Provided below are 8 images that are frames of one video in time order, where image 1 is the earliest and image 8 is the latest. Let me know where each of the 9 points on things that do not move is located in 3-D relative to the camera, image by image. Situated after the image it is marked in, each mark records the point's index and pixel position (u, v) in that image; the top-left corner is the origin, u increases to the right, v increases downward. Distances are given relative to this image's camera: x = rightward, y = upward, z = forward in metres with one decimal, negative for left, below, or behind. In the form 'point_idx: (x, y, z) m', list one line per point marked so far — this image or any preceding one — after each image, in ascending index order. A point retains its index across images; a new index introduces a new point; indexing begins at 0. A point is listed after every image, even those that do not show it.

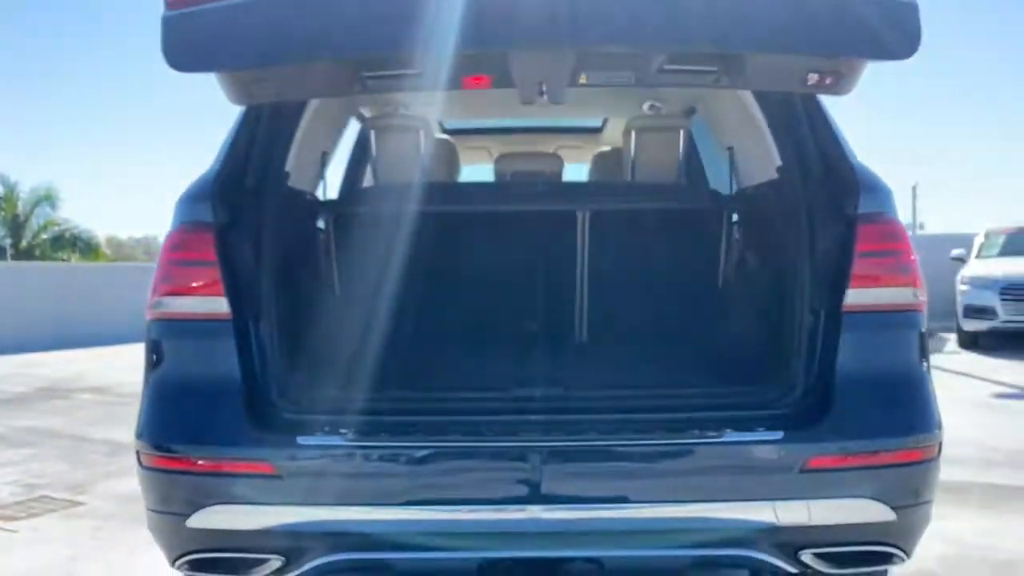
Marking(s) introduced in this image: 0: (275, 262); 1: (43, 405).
0: (-0.6, +0.1, +2.5) m
1: (-4.4, -1.1, +8.7) m
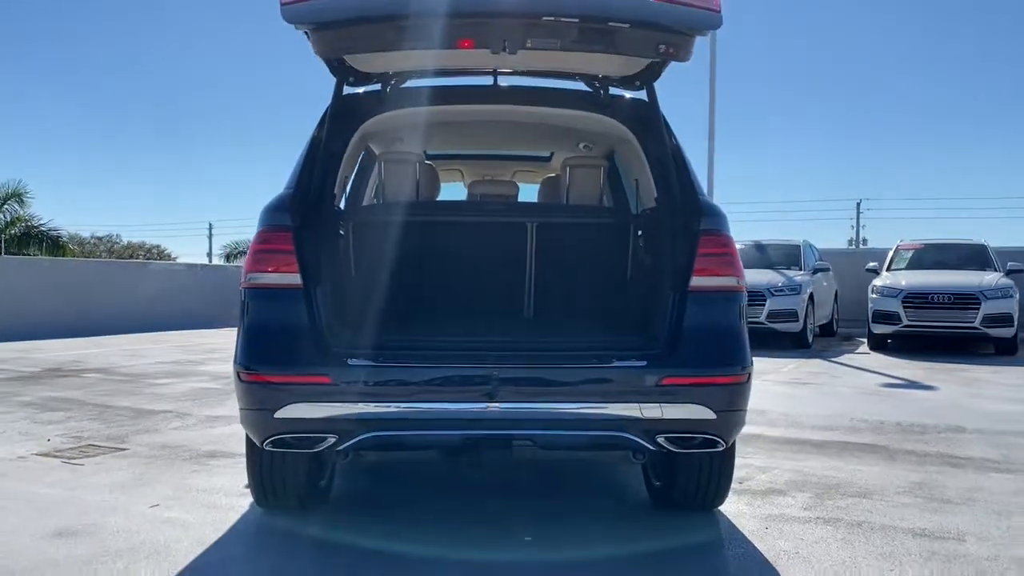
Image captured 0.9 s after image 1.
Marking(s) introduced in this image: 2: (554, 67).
0: (-0.8, +0.1, +3.8) m
1: (-4.8, -1.0, +9.8) m
2: (+0.2, +1.1, +4.4) m
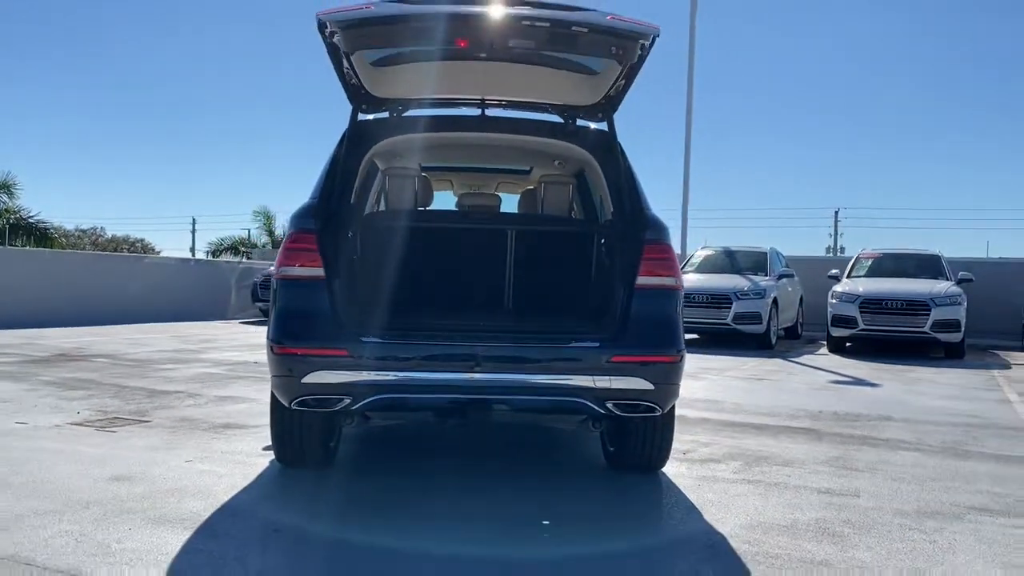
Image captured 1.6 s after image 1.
0: (-0.8, +0.2, +4.6) m
1: (-5.1, -0.9, +10.6) m
2: (+0.1, +1.1, +5.2) m
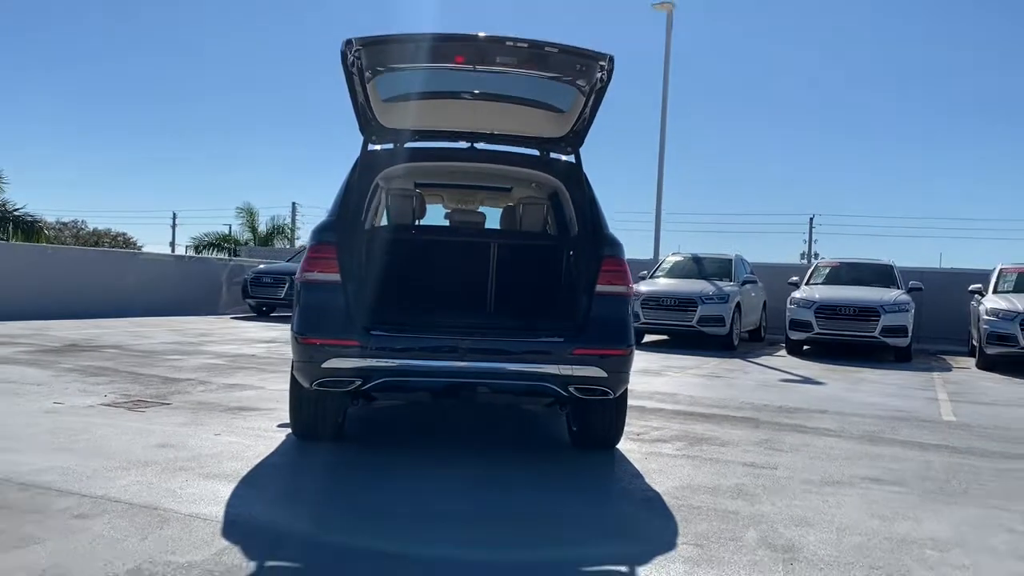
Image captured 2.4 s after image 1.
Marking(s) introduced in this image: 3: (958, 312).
0: (-1.0, +0.2, +5.6) m
1: (-5.3, -0.8, +11.5) m
2: (0.0, +1.1, +6.2) m
3: (+9.3, -0.5, +19.2) m
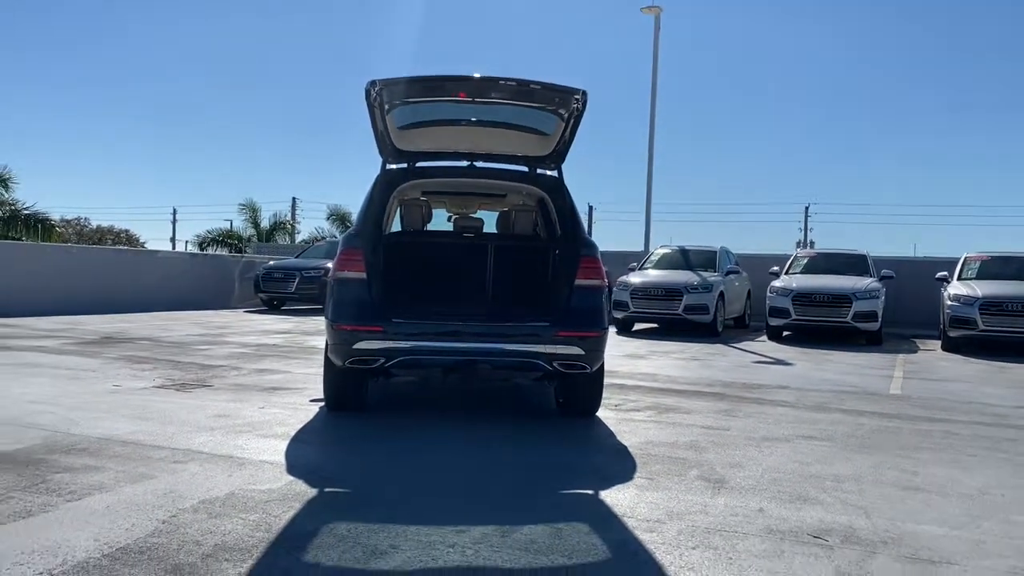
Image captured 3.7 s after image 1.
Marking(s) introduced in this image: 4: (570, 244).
0: (-1.0, +0.2, +6.8) m
1: (-5.4, -0.8, +12.7) m
2: (-0.1, +1.1, +7.4) m
3: (+9.2, -0.2, +20.4) m
4: (+0.4, +0.3, +6.9) m
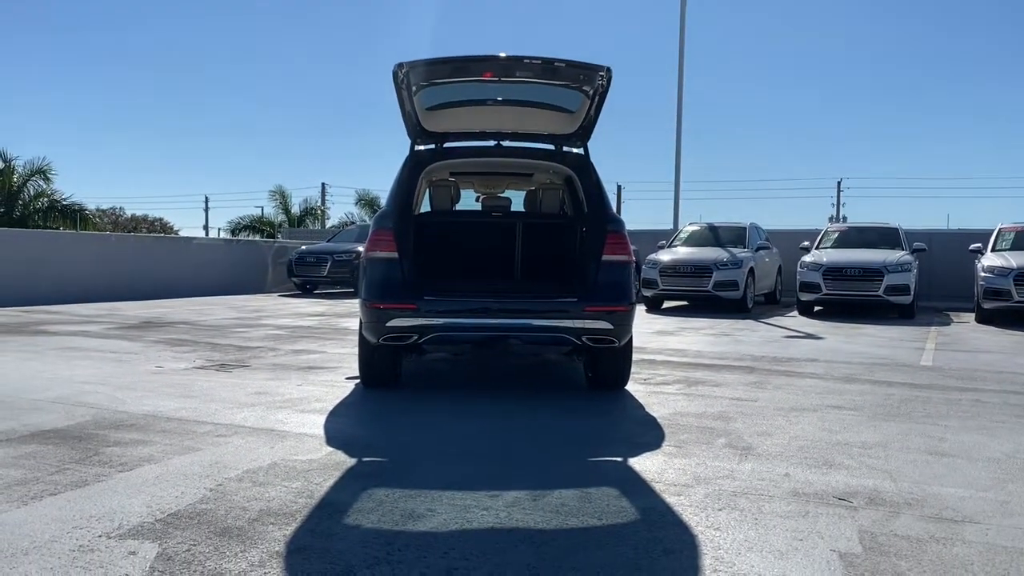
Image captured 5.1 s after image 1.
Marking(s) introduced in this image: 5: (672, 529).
0: (-0.8, +0.4, +7.0) m
1: (-4.9, -0.6, +13.0) m
2: (+0.1, +1.3, +7.5) m
3: (+9.9, +0.4, +20.2) m
4: (+0.6, +0.5, +7.0) m
5: (+0.7, -1.0, +3.8) m
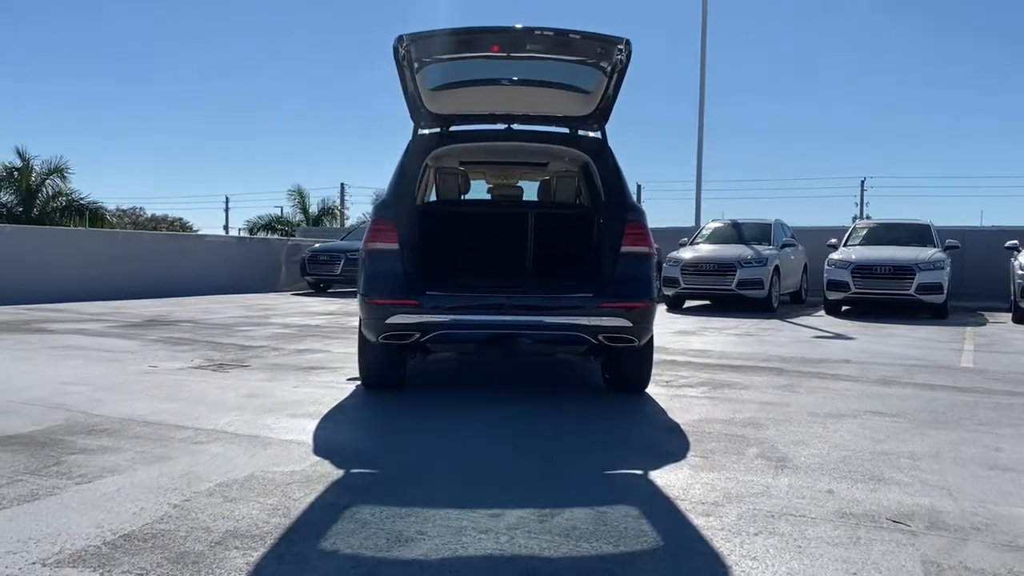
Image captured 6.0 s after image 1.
0: (-0.7, +0.4, +6.5) m
1: (-4.7, -0.5, +12.6) m
2: (+0.2, +1.4, +7.0) m
3: (+10.3, +0.4, +19.5) m
4: (+0.7, +0.6, +6.5) m
5: (+0.7, -0.9, +3.2) m
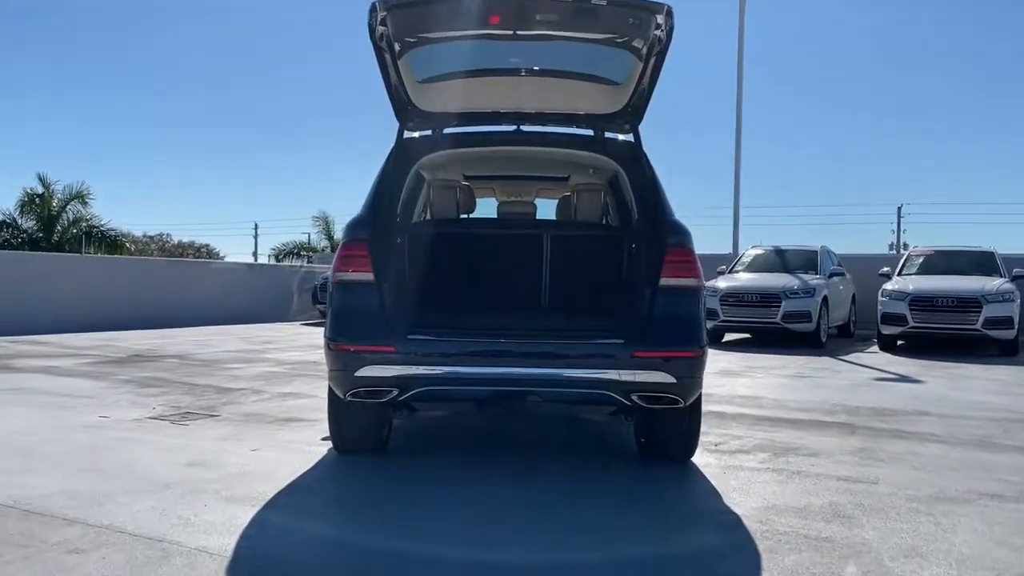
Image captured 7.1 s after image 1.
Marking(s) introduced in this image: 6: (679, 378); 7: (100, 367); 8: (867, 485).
0: (-0.7, +0.2, +5.1) m
1: (-4.5, -0.9, +11.3) m
2: (+0.3, +1.1, +5.6) m
3: (+10.7, -0.2, +17.7) m
4: (+0.8, +0.3, +5.1) m
5: (+0.6, -1.1, +1.8) m
6: (+0.9, -0.5, +4.8) m
7: (-4.9, -0.9, +10.9) m
8: (+2.0, -1.1, +5.1) m
